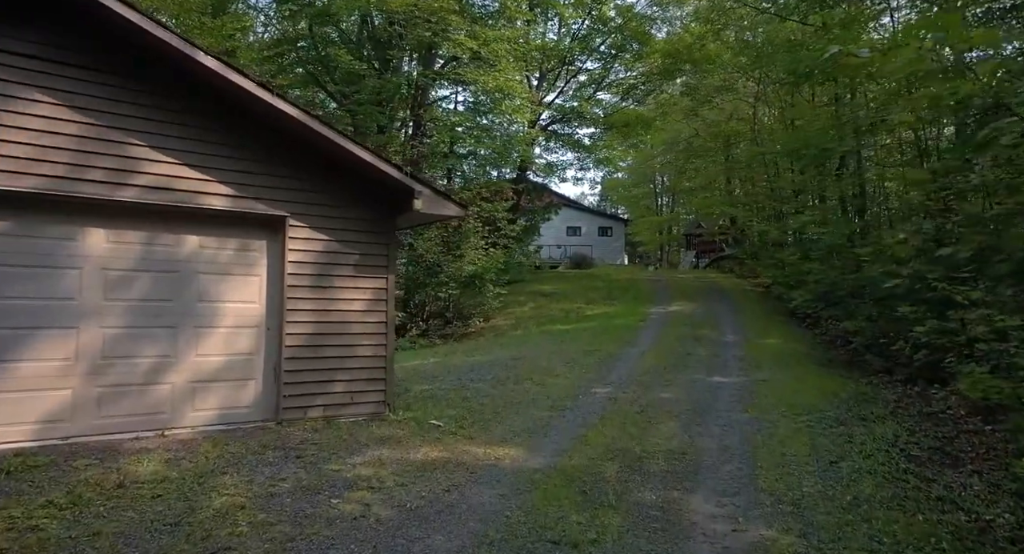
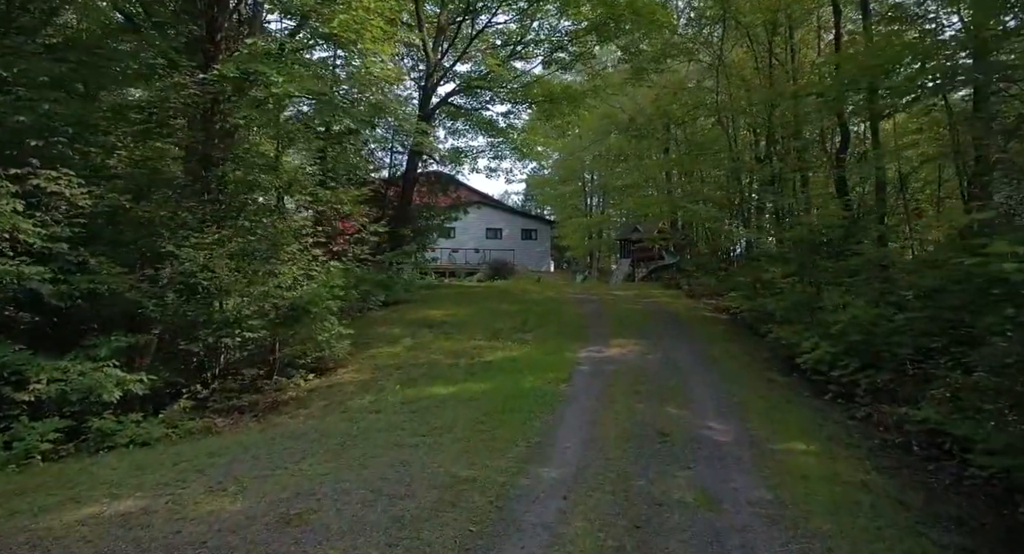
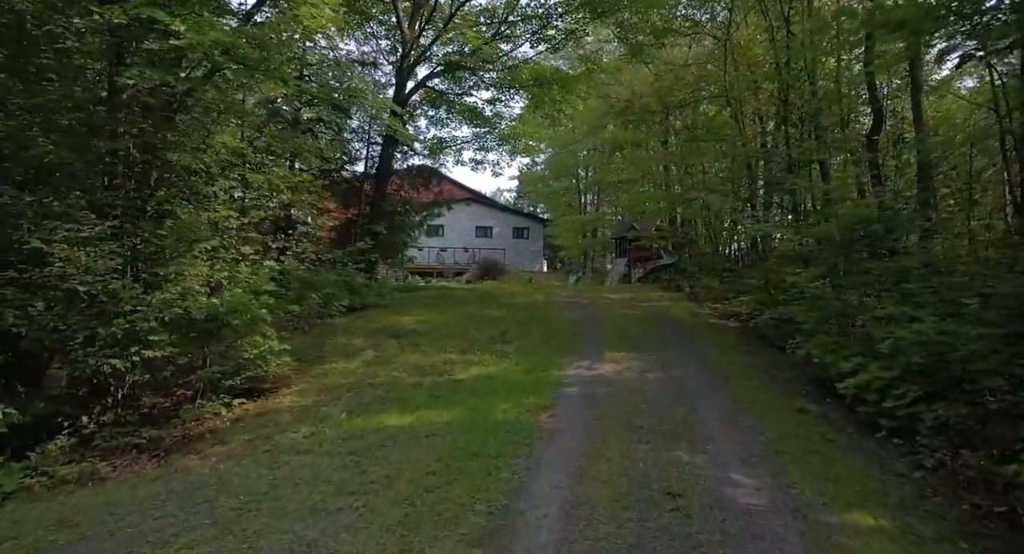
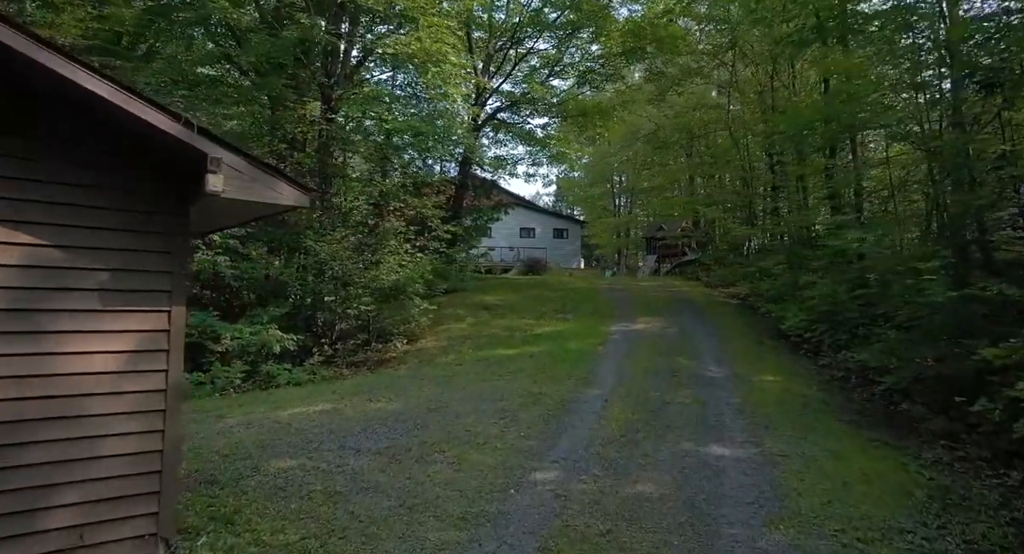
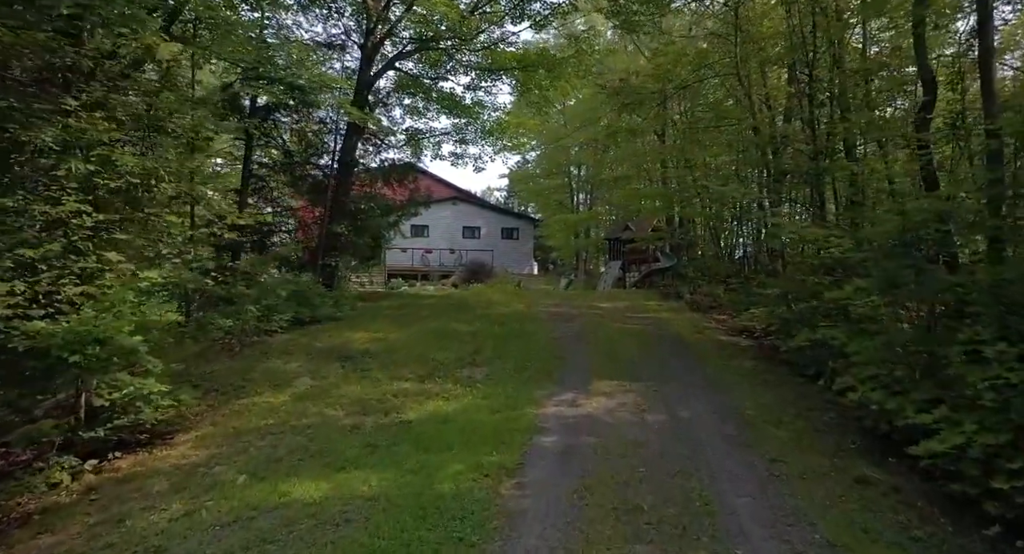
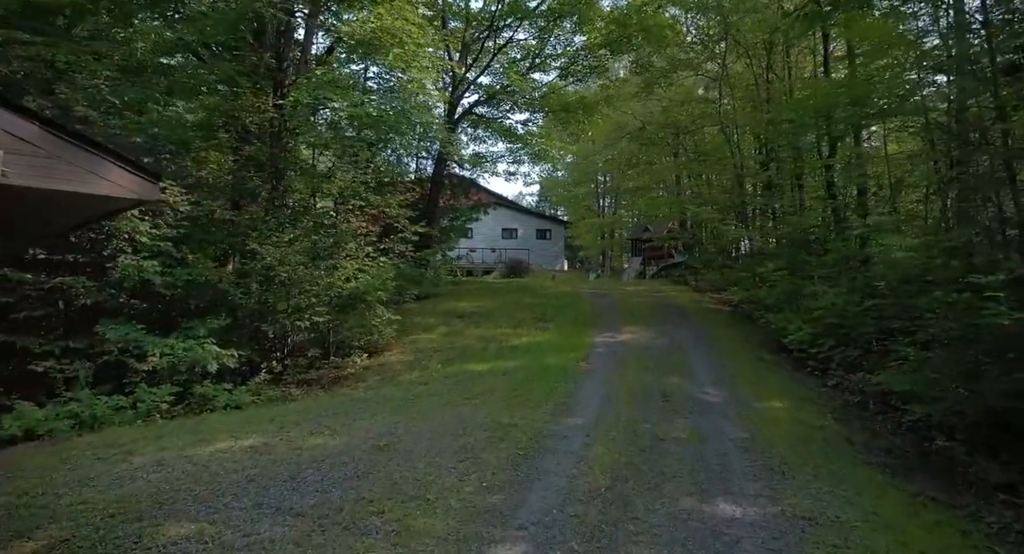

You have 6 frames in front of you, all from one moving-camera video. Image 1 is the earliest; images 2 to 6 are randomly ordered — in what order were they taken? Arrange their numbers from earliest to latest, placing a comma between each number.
4, 6, 2, 3, 5
